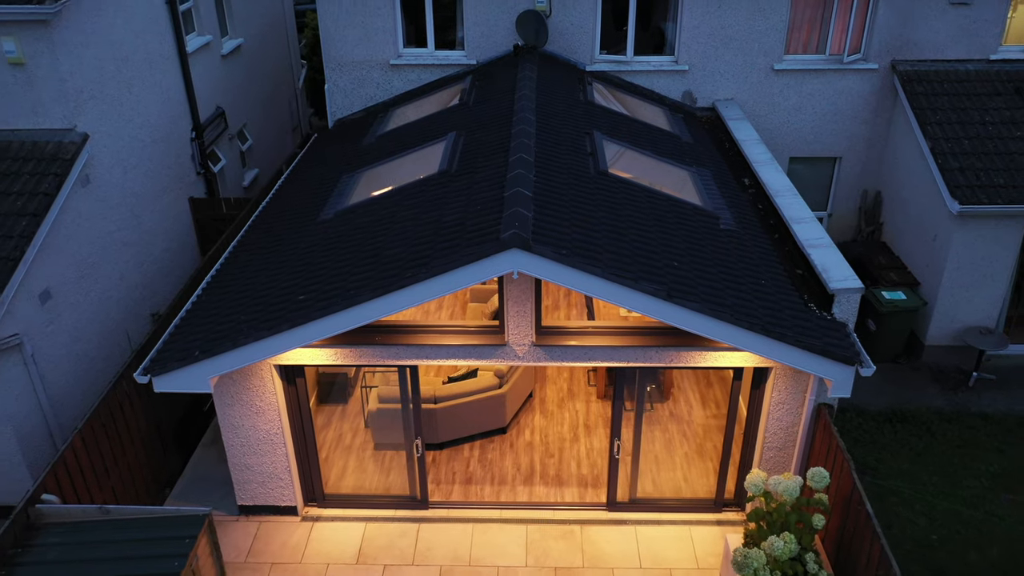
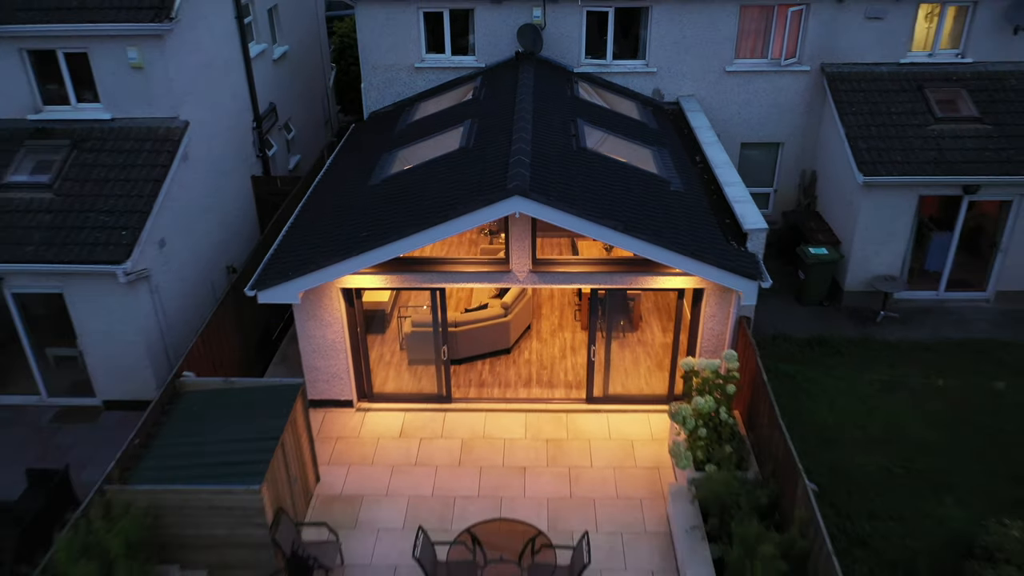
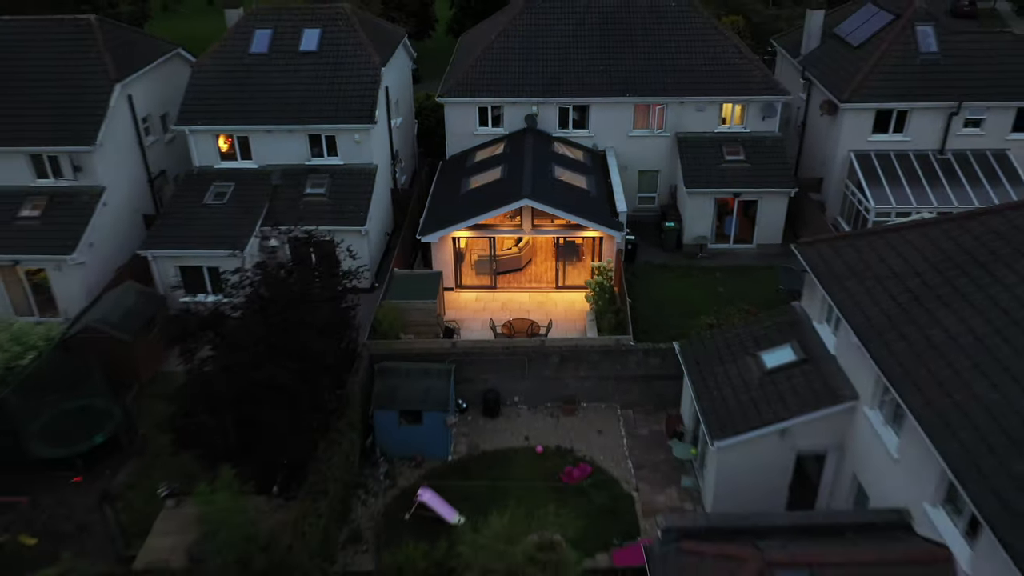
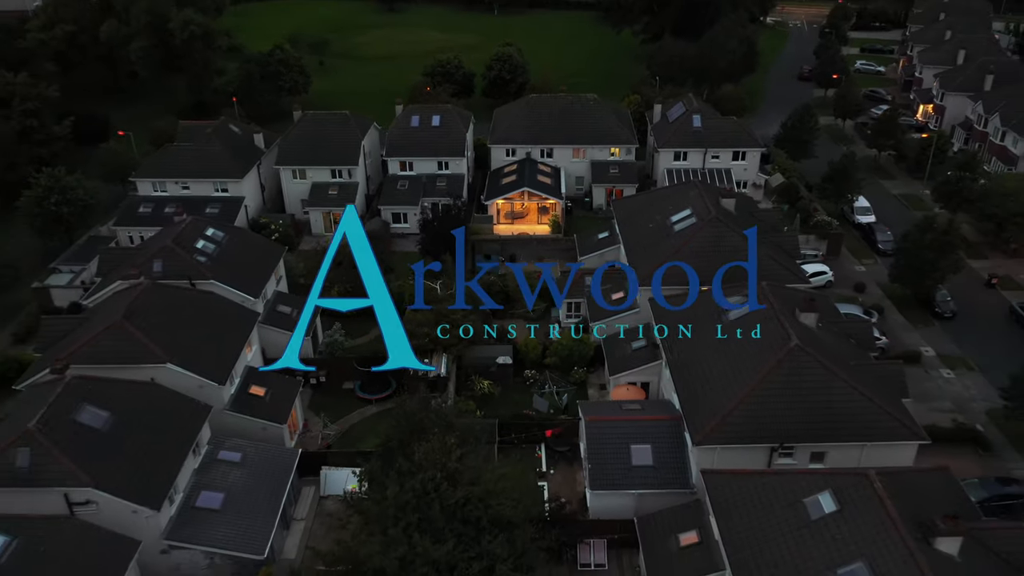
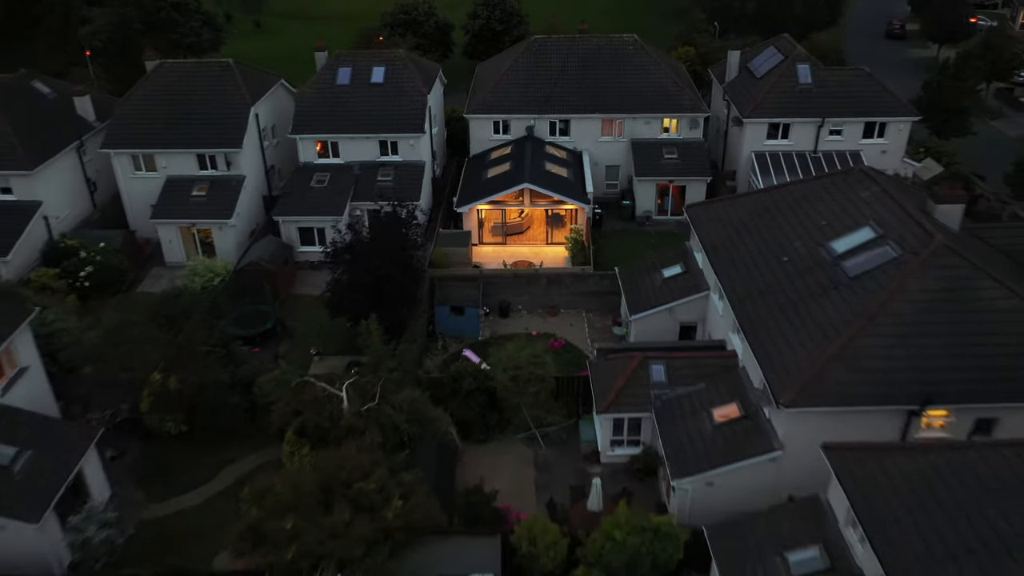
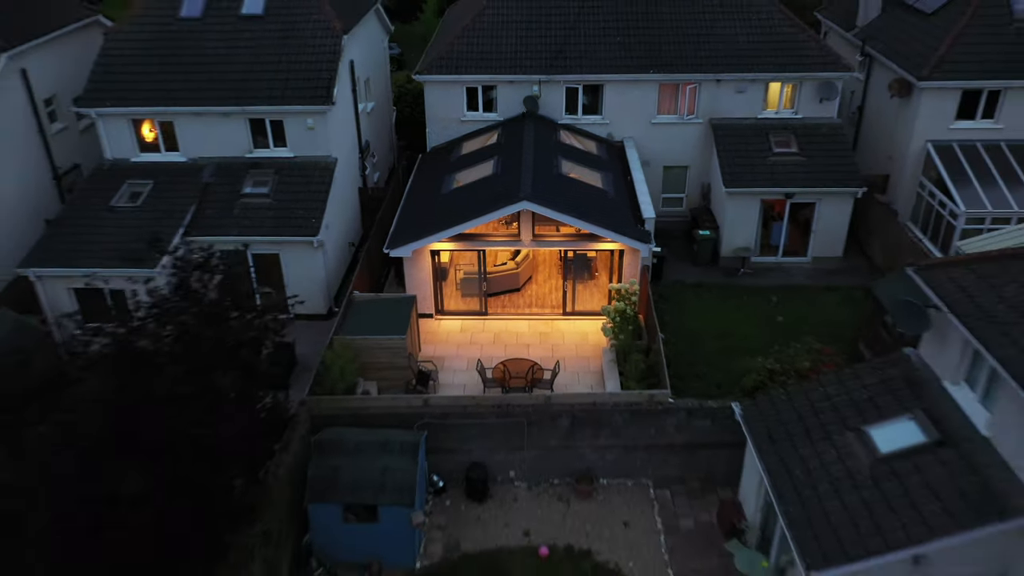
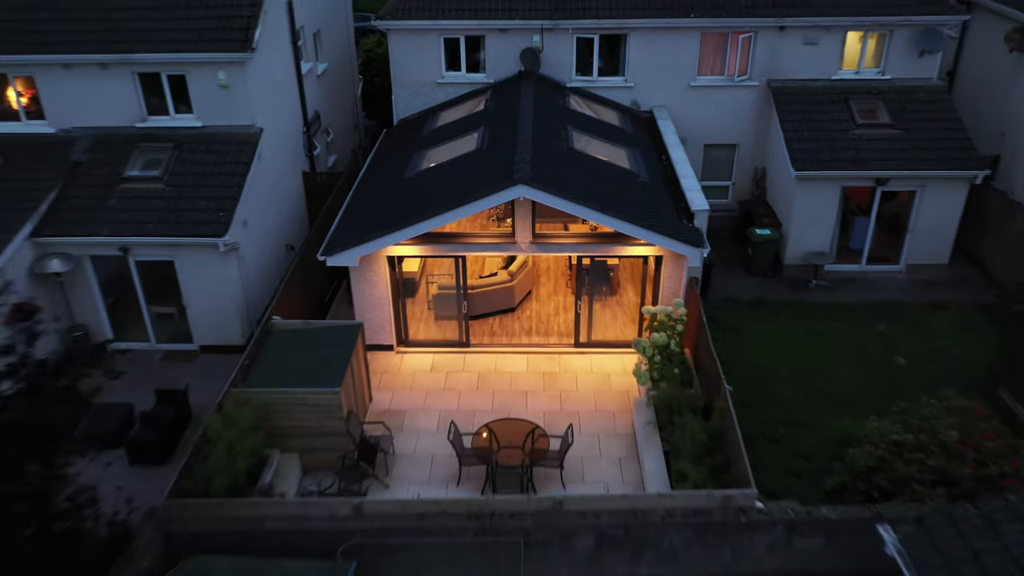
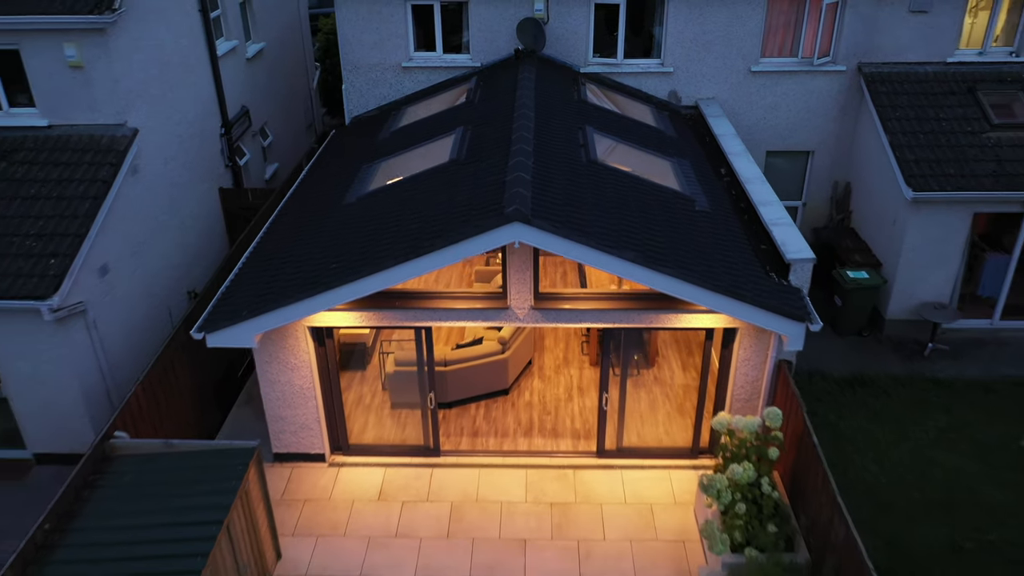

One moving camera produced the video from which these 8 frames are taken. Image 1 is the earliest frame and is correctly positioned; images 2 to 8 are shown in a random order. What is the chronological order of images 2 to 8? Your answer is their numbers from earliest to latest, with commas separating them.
8, 2, 7, 6, 3, 5, 4
